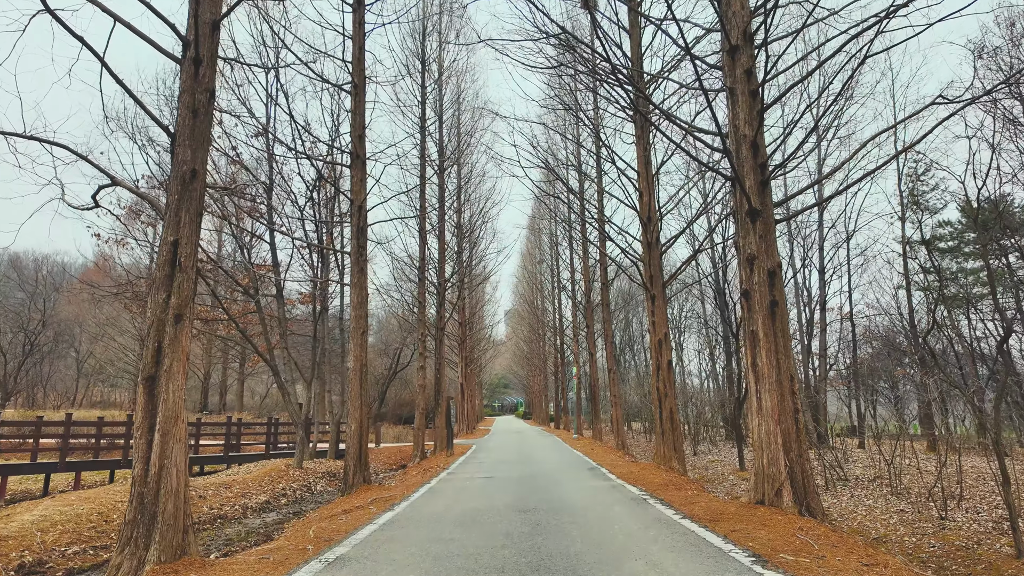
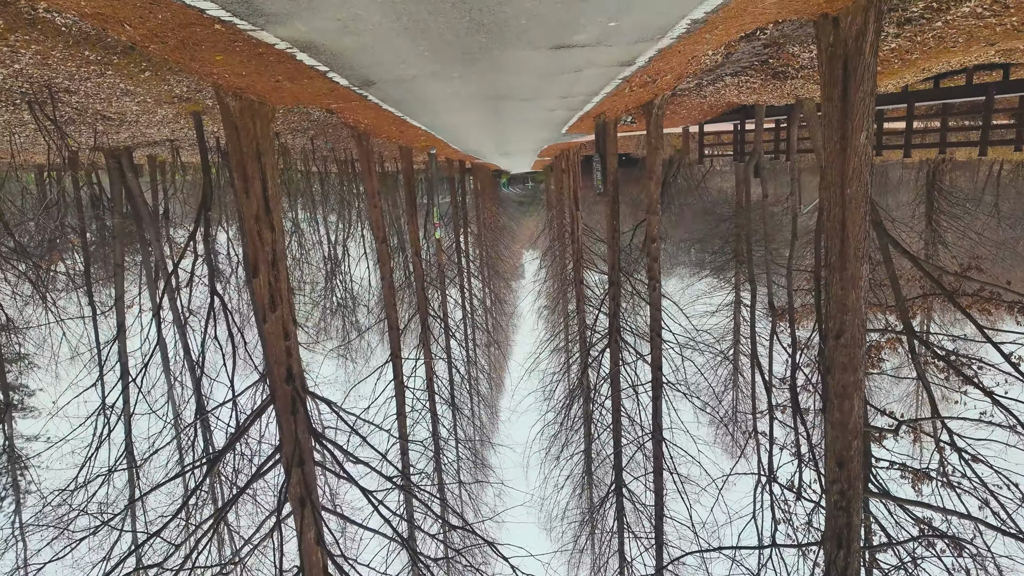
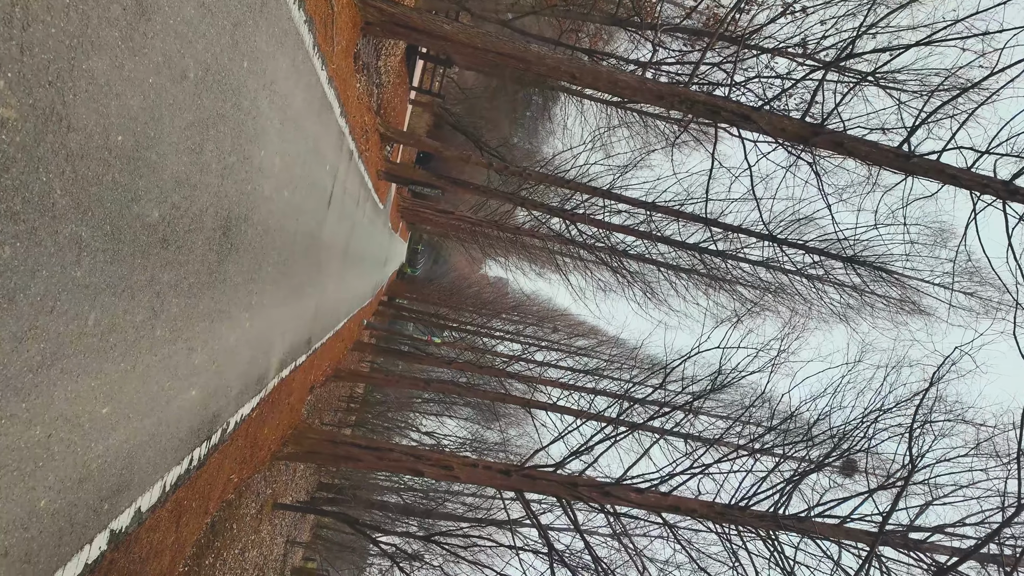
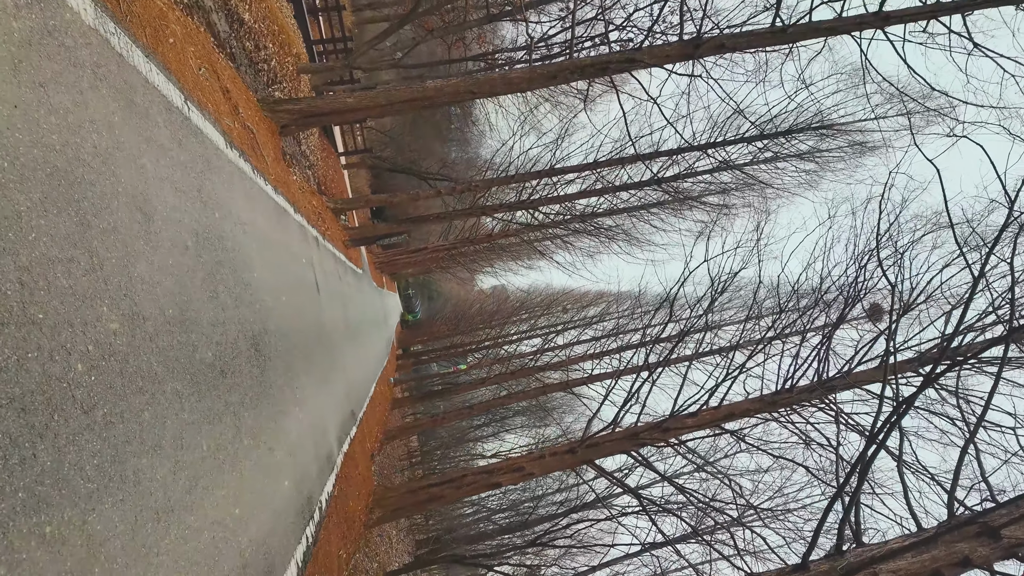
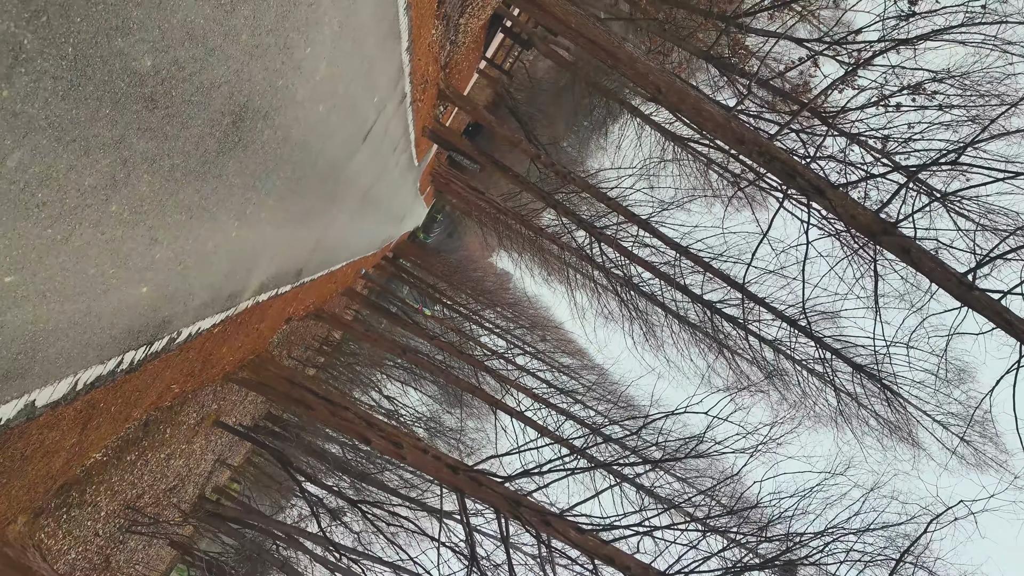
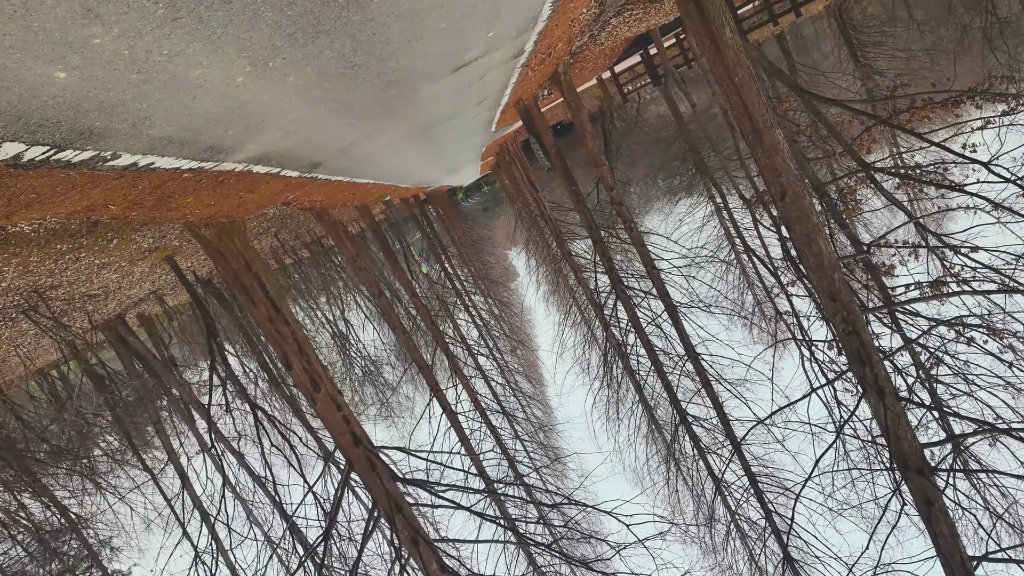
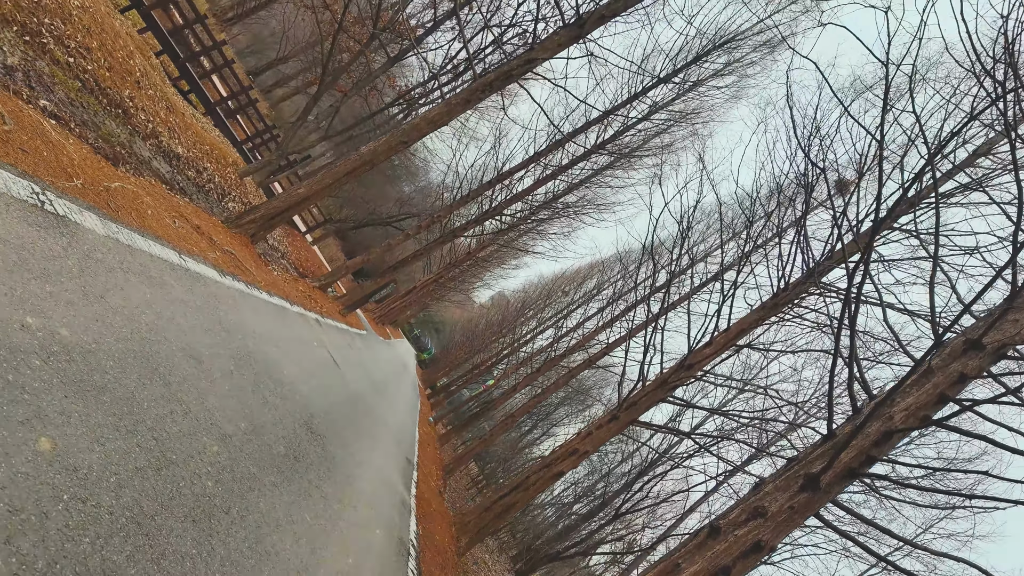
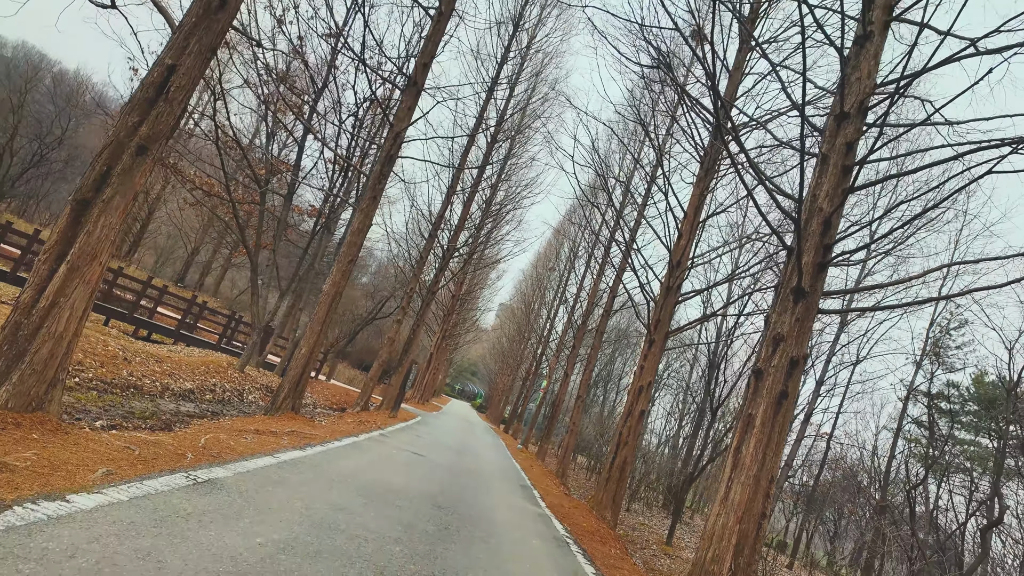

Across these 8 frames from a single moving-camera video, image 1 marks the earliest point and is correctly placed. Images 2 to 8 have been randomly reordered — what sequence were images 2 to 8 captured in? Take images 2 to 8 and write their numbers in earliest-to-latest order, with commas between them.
8, 7, 4, 3, 5, 6, 2
